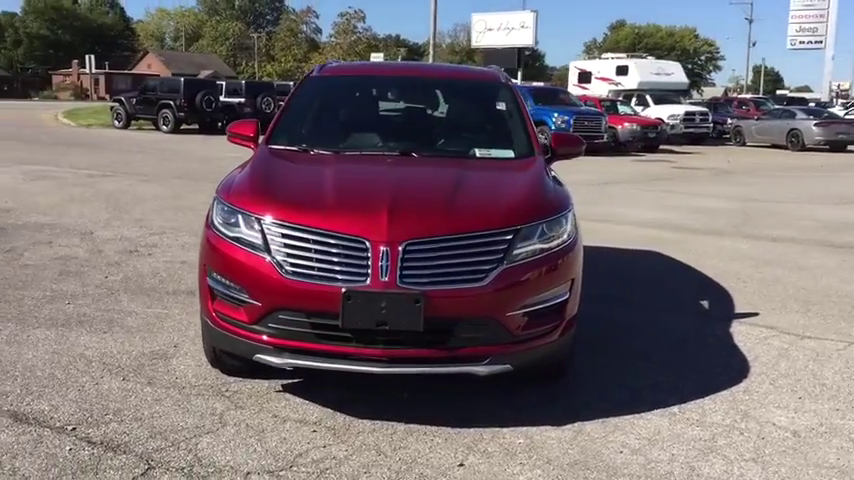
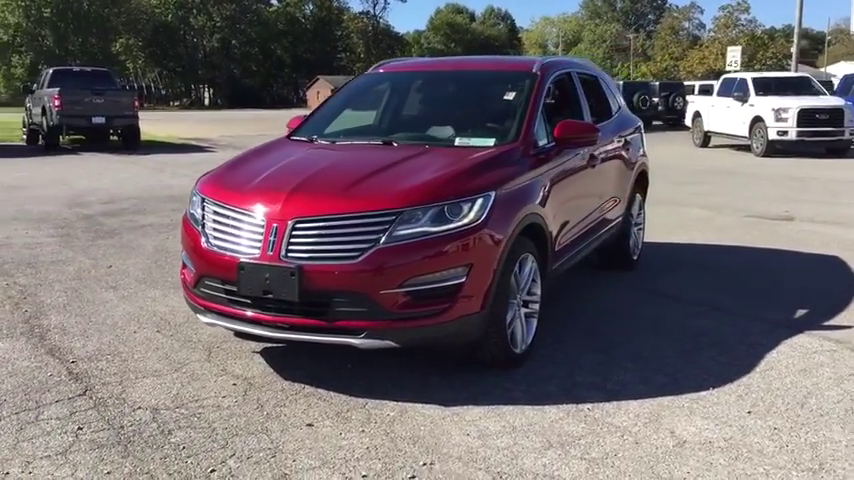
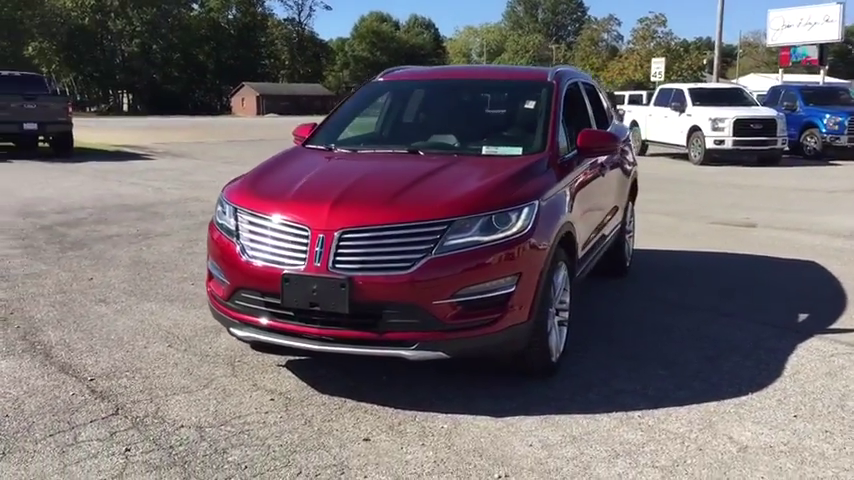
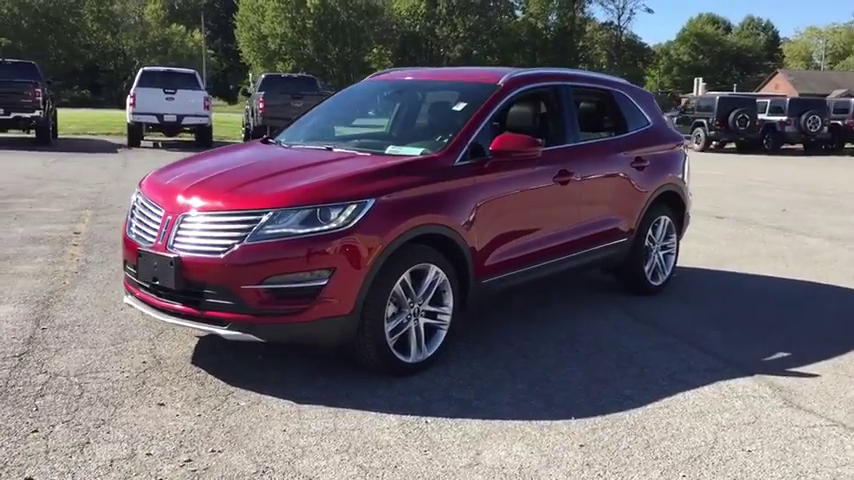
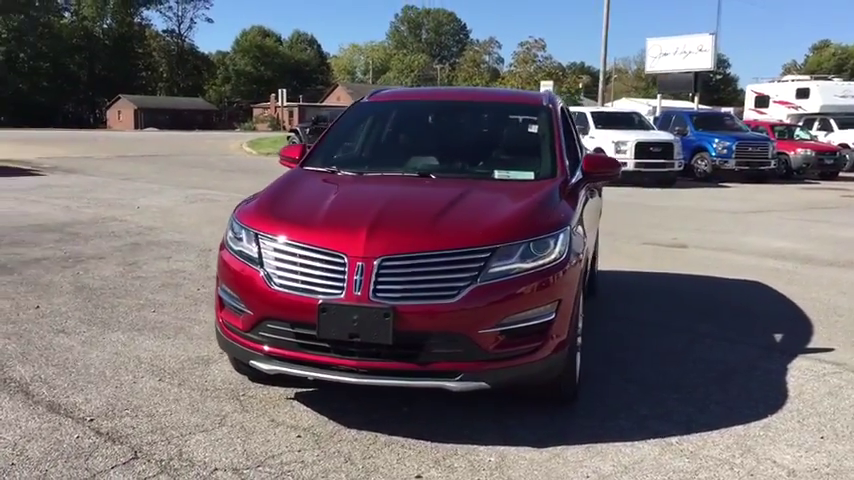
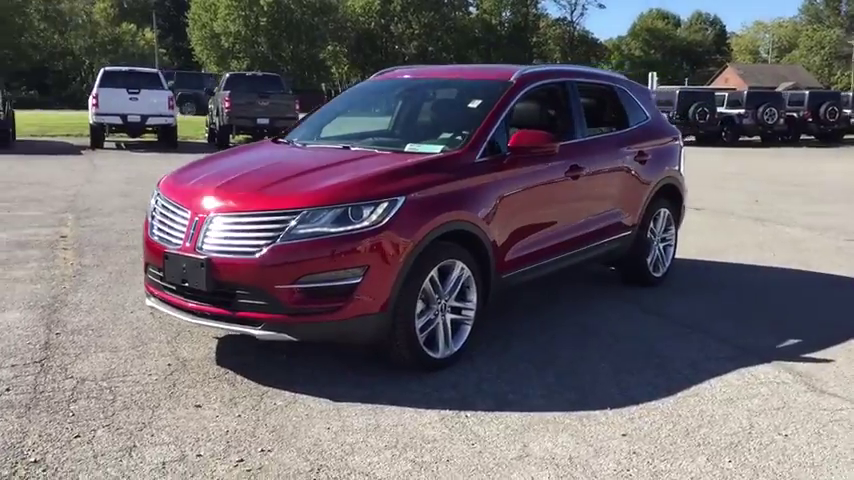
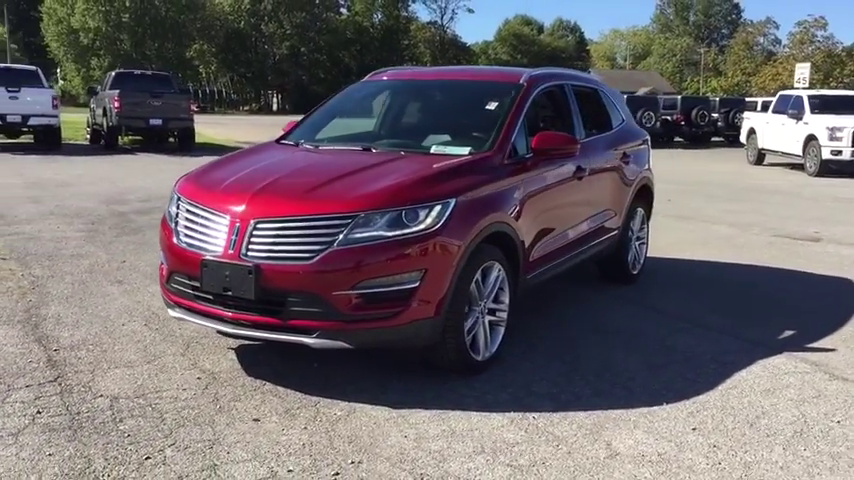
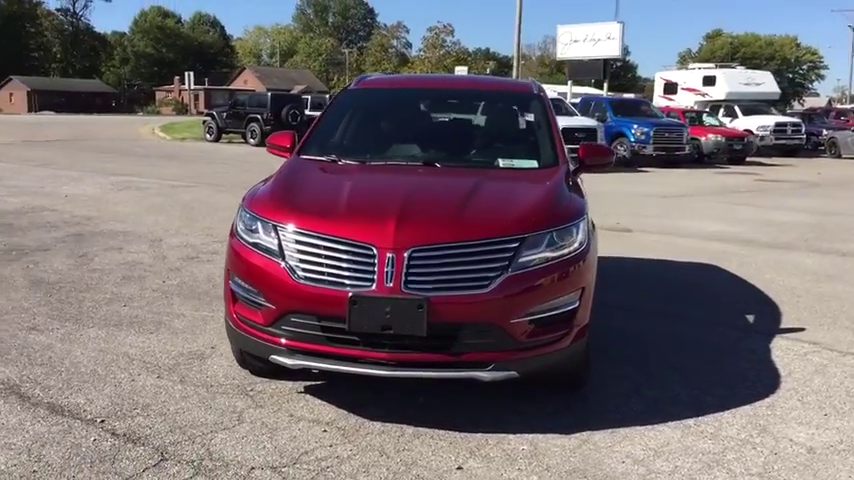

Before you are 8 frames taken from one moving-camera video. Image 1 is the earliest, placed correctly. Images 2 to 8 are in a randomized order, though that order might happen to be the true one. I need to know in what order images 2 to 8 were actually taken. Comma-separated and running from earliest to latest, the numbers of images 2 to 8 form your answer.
8, 5, 3, 2, 7, 6, 4
